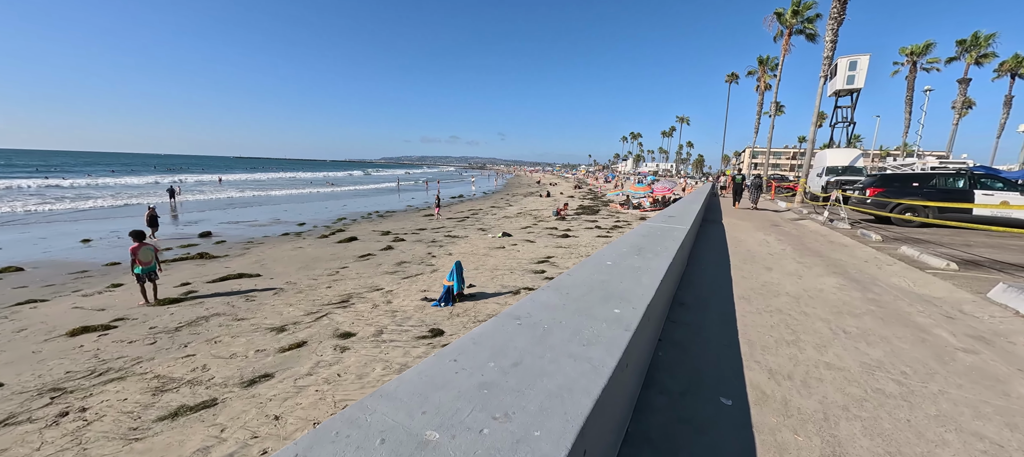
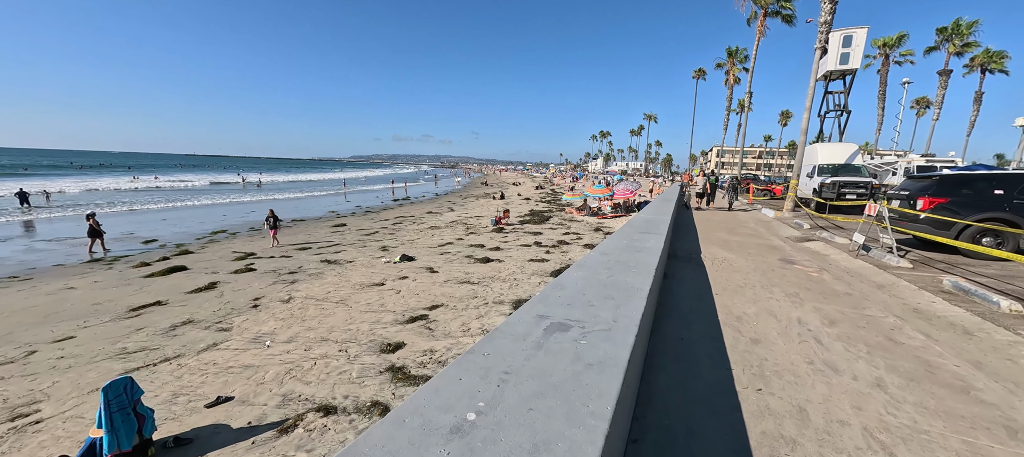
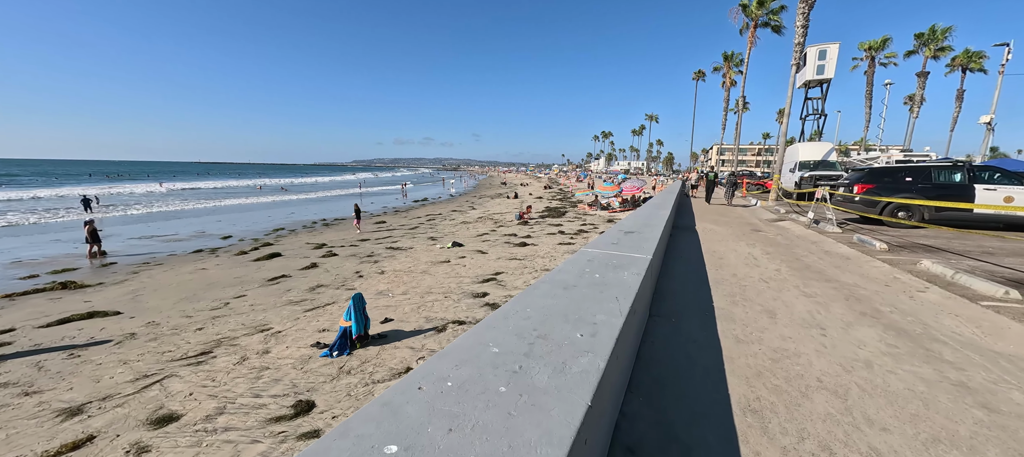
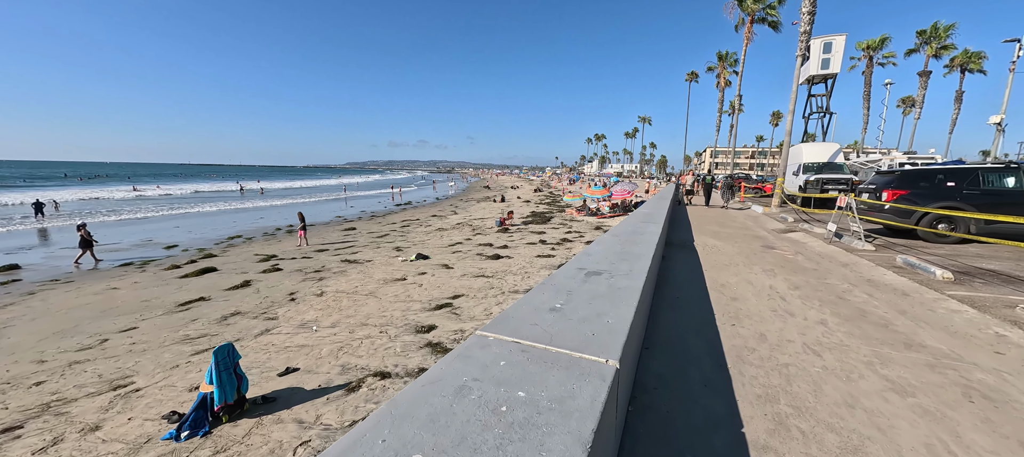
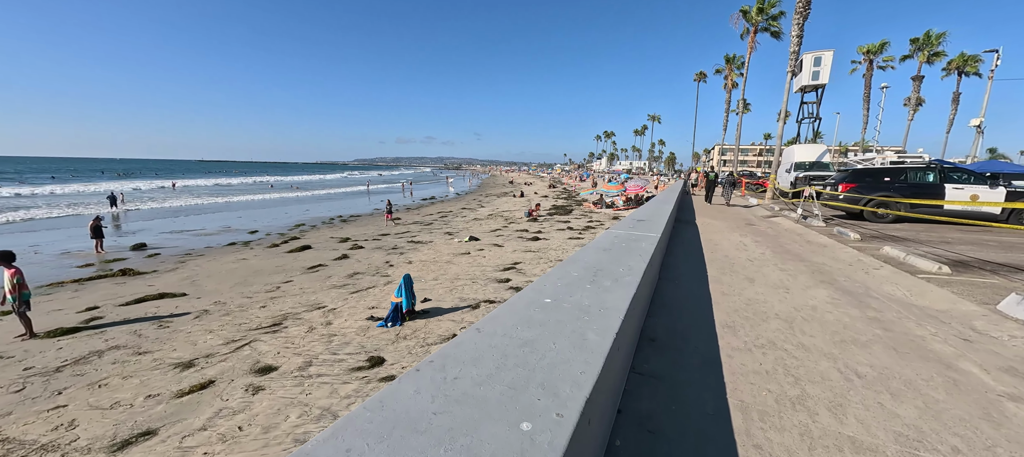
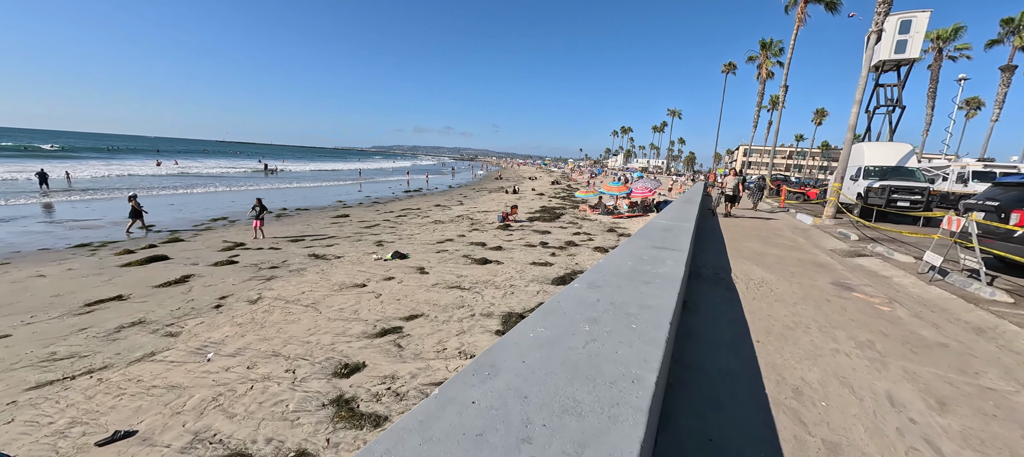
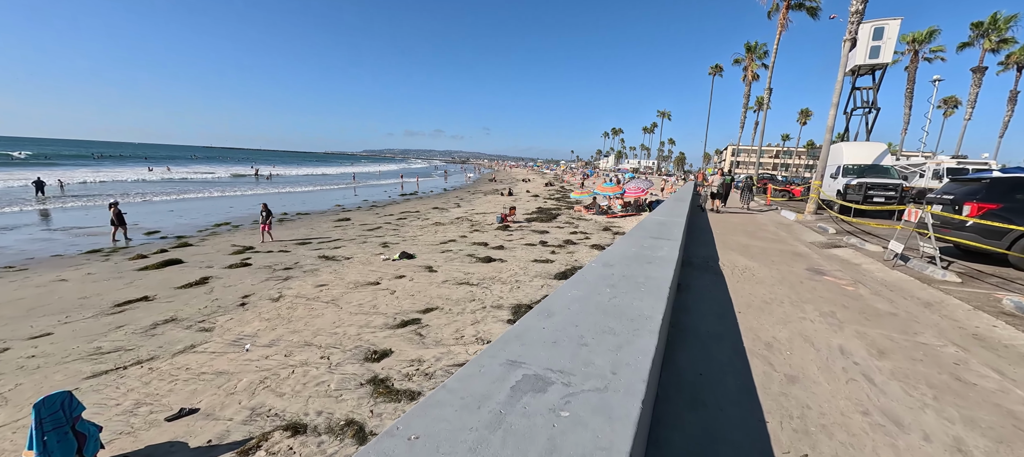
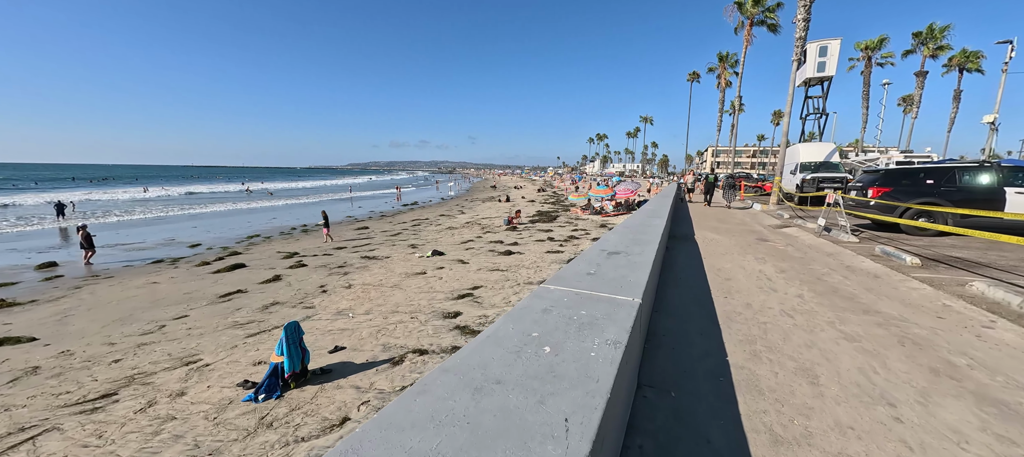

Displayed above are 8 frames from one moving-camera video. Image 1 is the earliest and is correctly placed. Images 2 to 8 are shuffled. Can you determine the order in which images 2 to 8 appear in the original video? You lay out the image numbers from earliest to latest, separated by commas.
5, 3, 8, 4, 2, 7, 6
